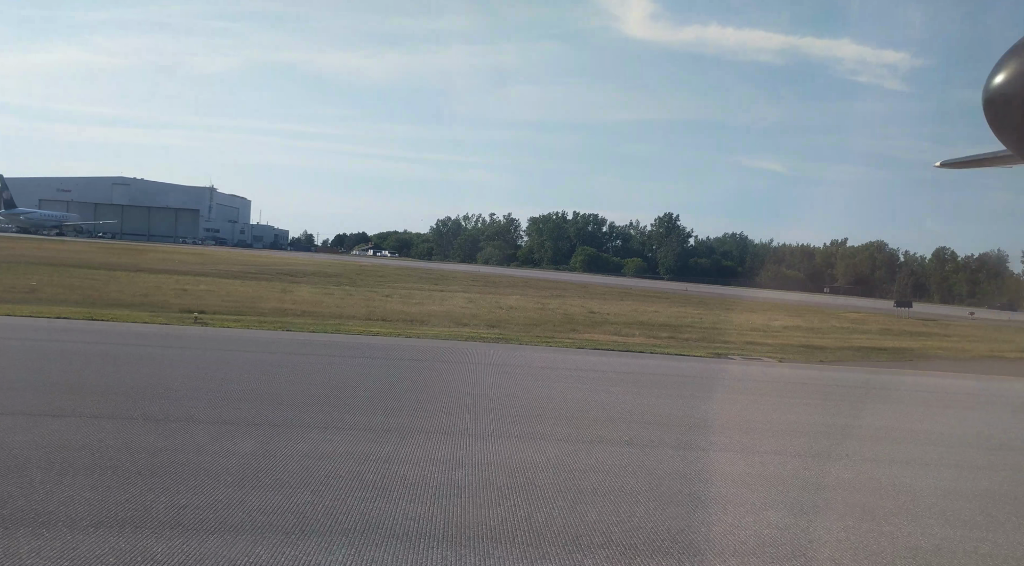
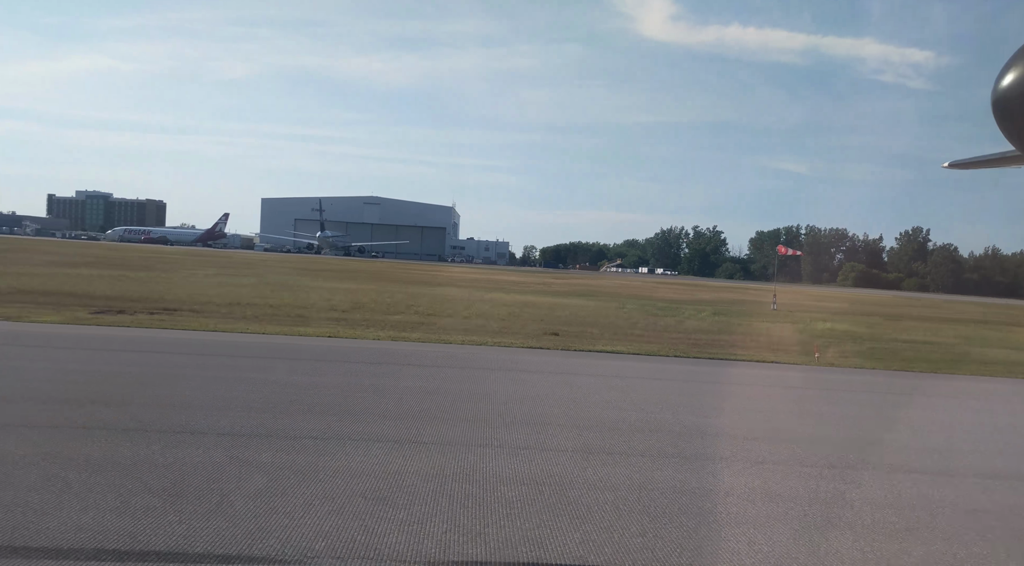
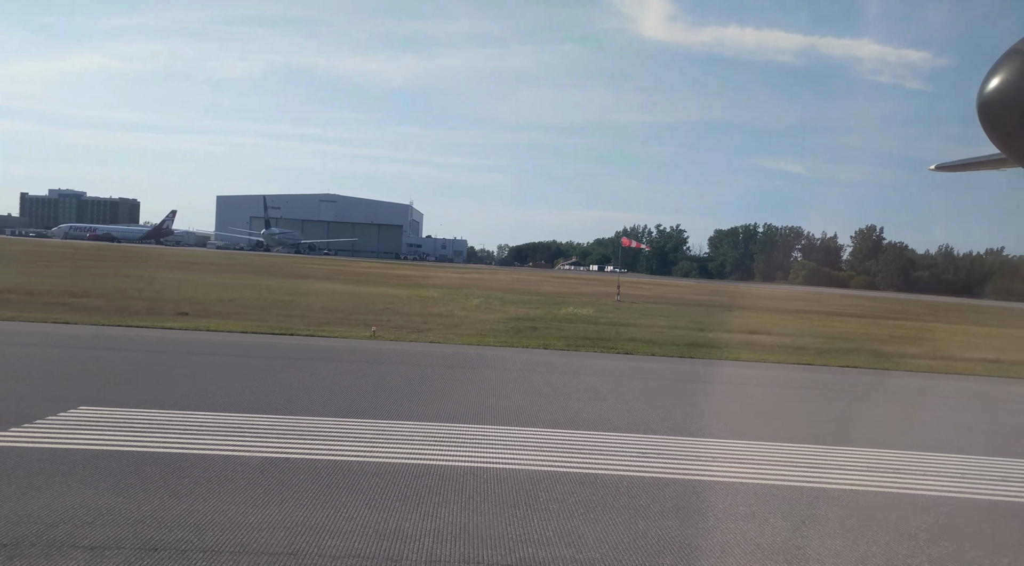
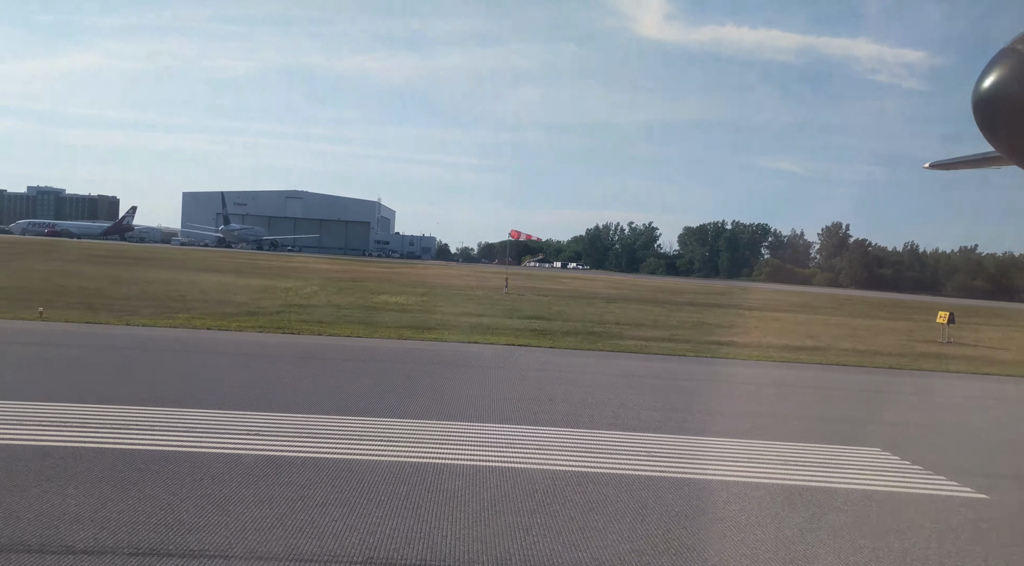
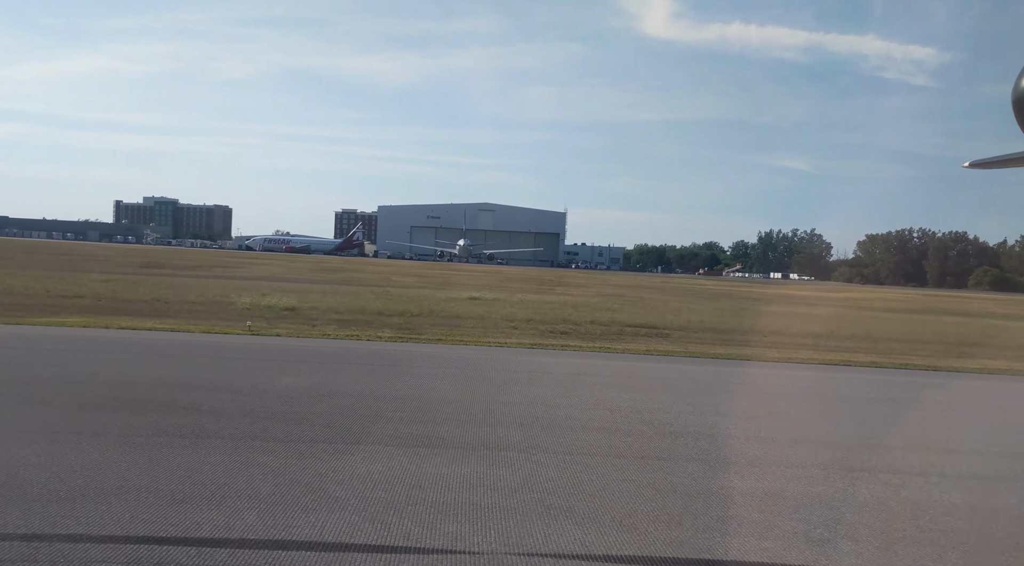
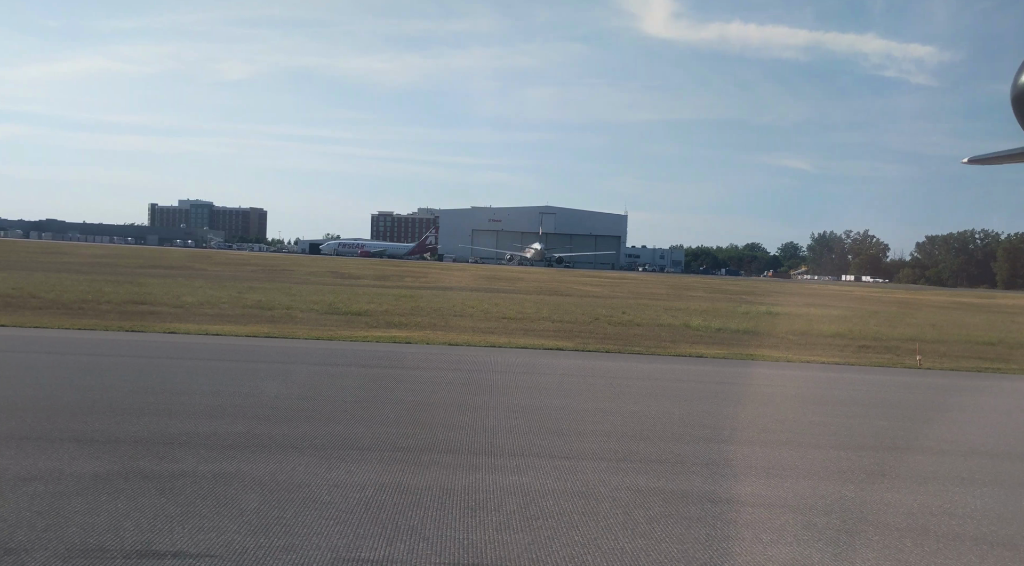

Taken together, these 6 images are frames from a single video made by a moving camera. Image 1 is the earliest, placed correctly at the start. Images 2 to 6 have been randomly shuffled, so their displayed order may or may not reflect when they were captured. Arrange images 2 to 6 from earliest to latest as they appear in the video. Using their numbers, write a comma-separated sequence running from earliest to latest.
4, 3, 2, 5, 6
